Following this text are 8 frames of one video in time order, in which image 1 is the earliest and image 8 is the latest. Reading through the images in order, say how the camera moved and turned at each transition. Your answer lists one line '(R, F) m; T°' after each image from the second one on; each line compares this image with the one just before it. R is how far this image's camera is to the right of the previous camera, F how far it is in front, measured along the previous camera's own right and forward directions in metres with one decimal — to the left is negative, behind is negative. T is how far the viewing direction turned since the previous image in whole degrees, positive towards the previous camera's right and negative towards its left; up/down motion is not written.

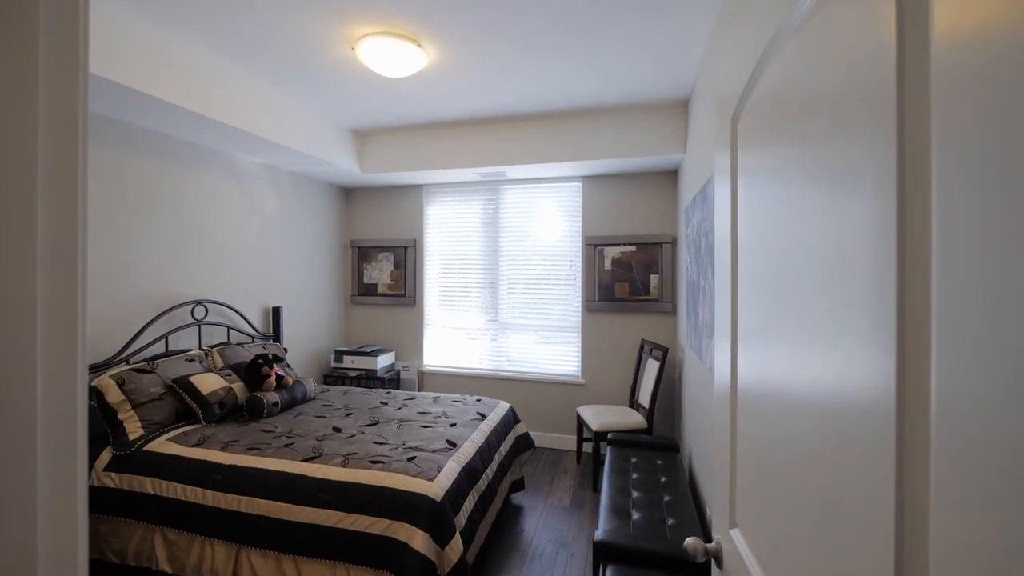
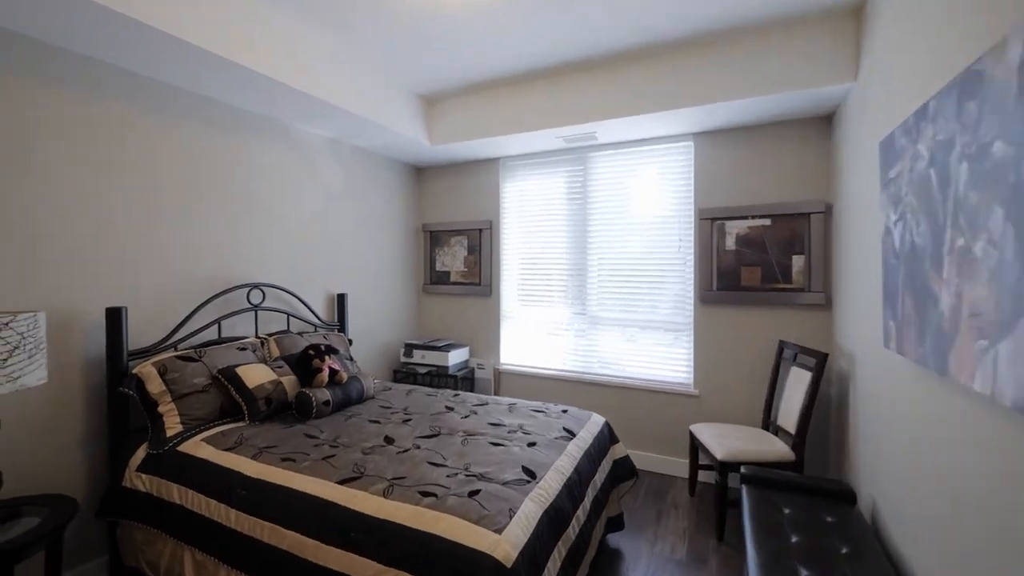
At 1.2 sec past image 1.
(-0.1, +0.6) m; -11°
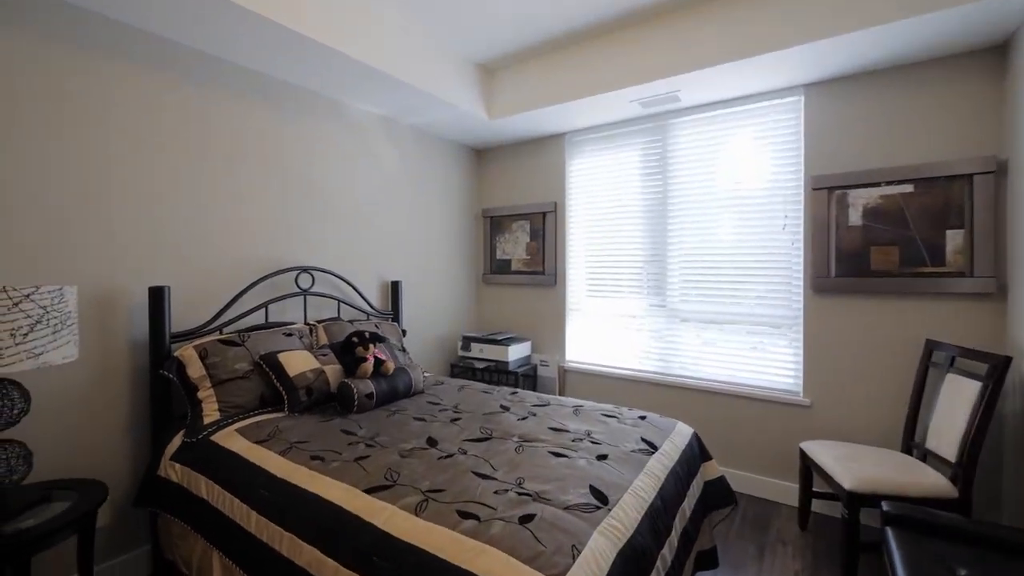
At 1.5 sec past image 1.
(0.0, +0.4) m; -9°
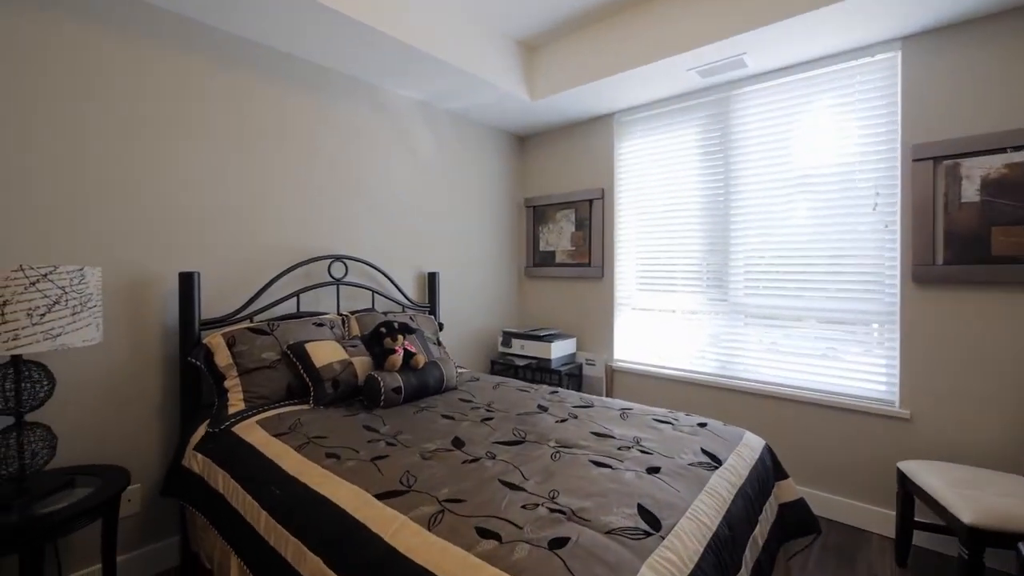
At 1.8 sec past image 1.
(0.0, +0.2) m; -6°
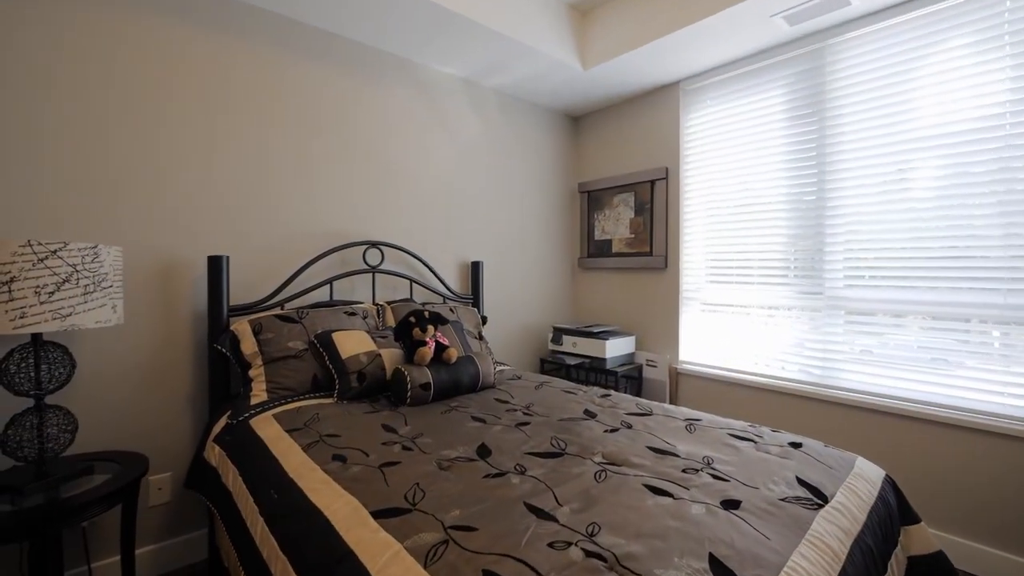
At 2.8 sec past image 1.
(+0.1, +0.3) m; -8°
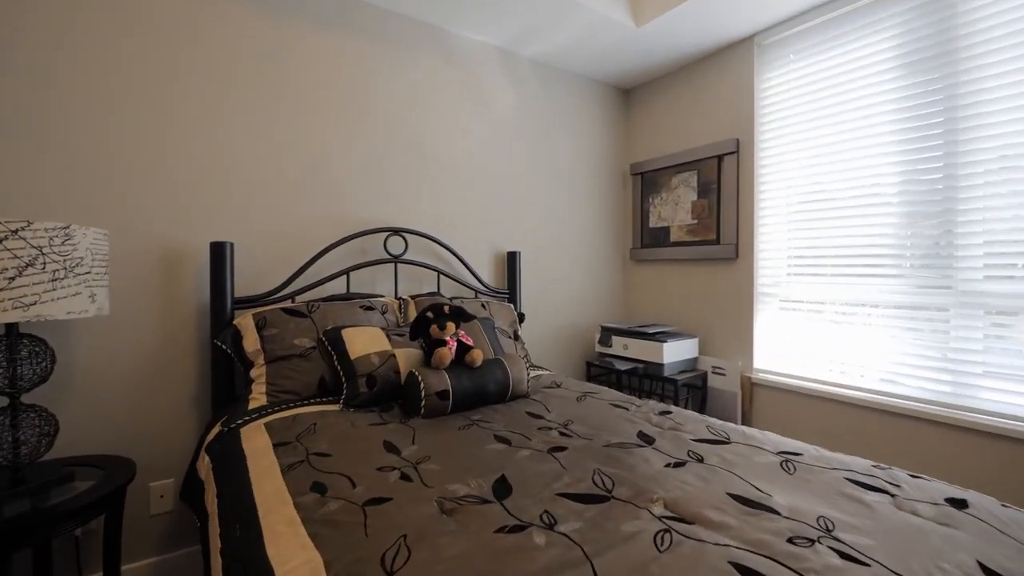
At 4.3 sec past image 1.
(0.0, +0.3) m; -6°
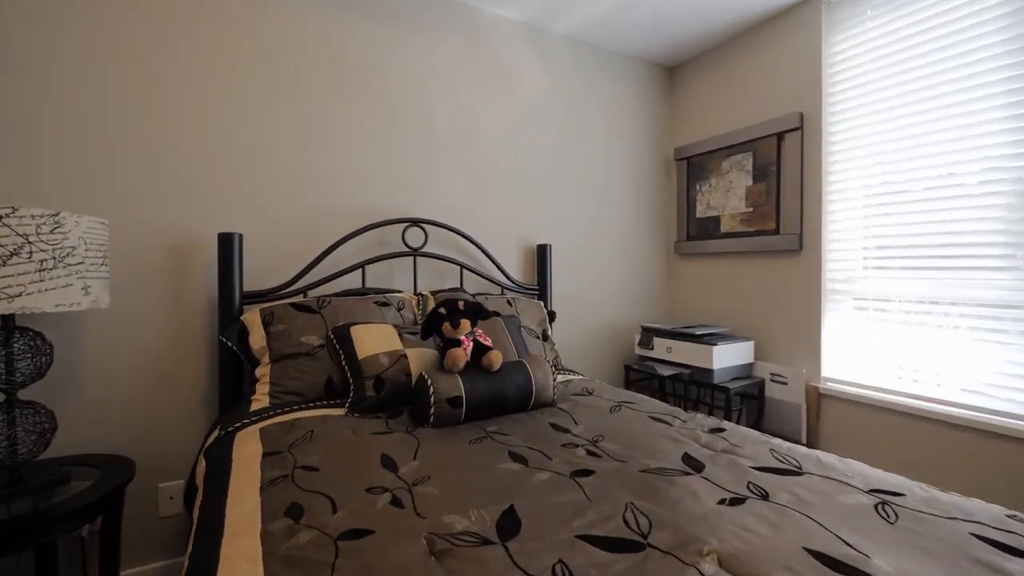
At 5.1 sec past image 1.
(+0.1, +0.2) m; -5°
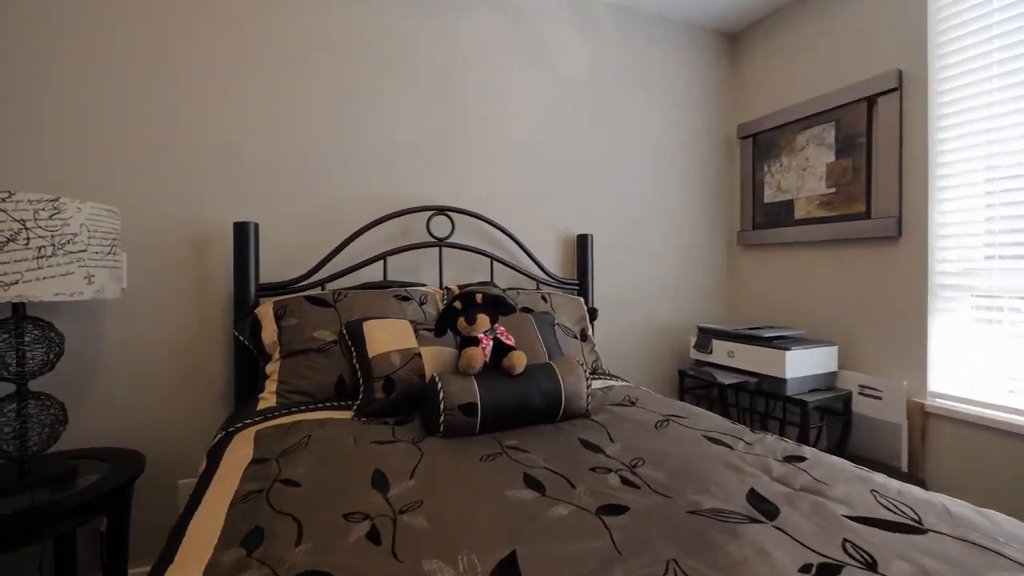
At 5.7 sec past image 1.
(+0.1, +0.2) m; -7°
